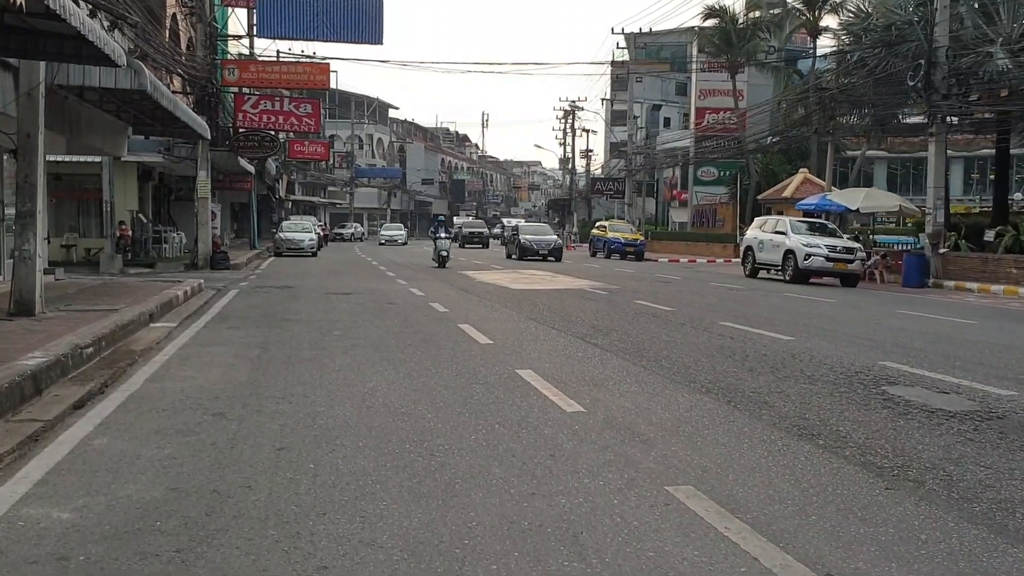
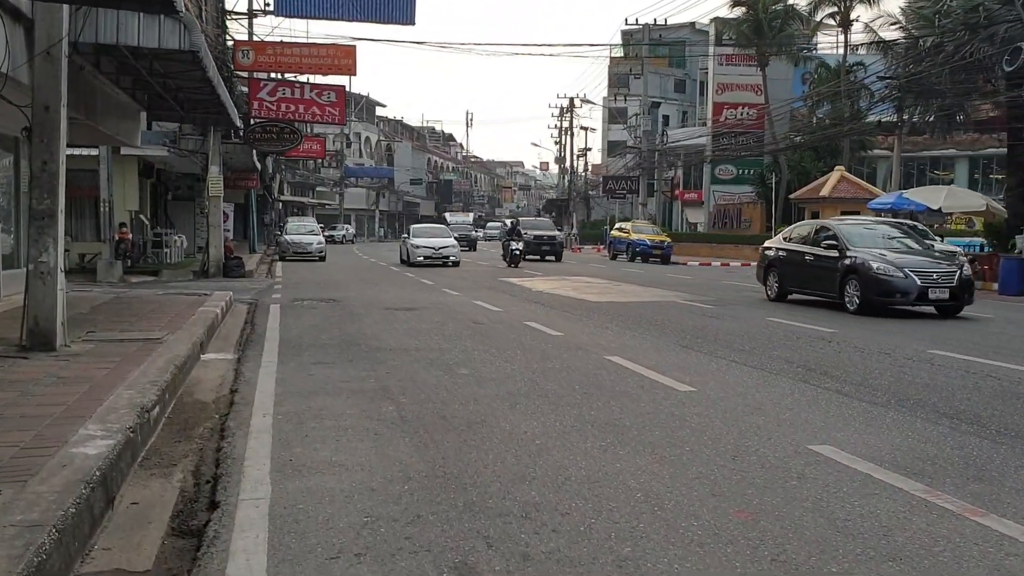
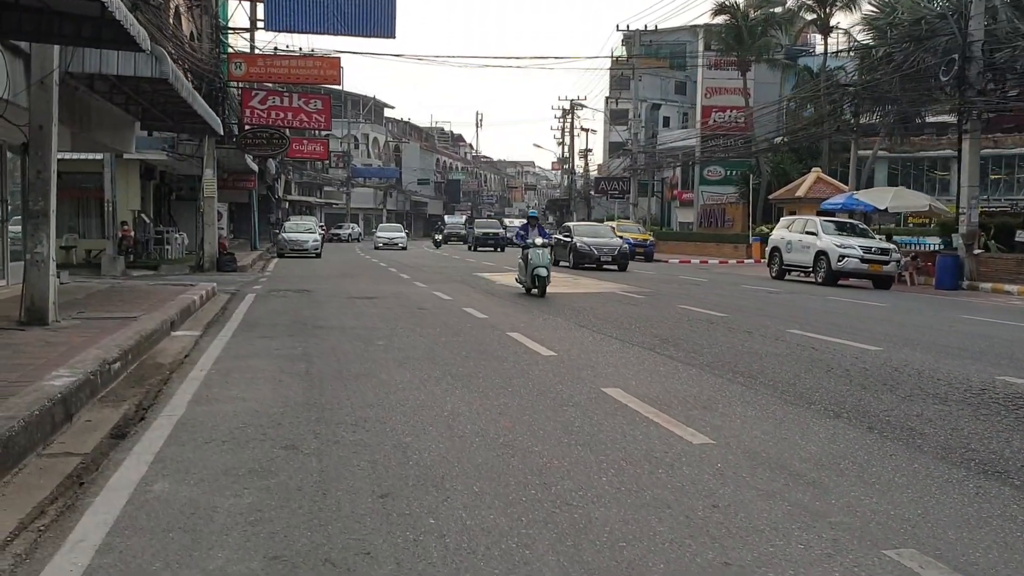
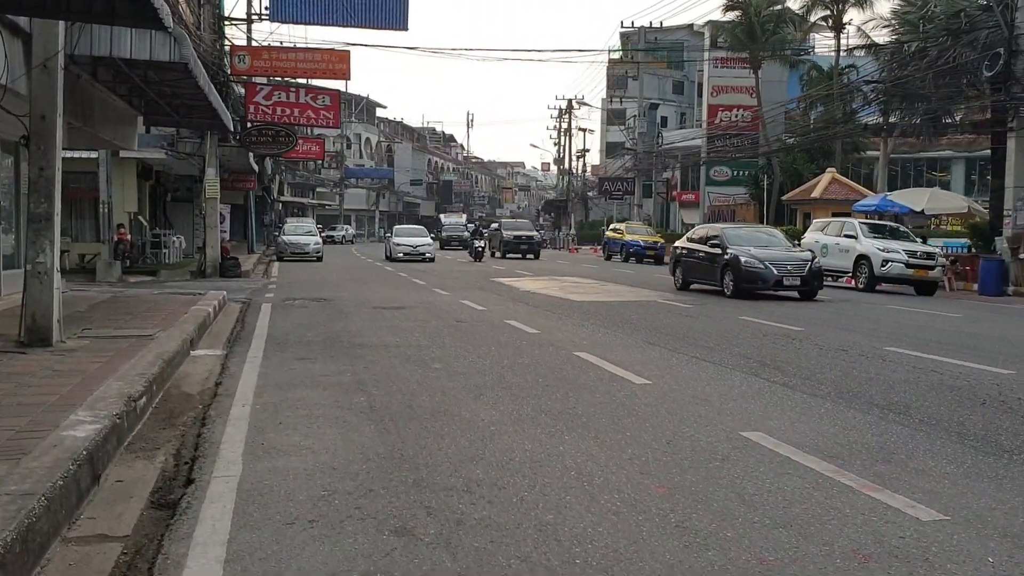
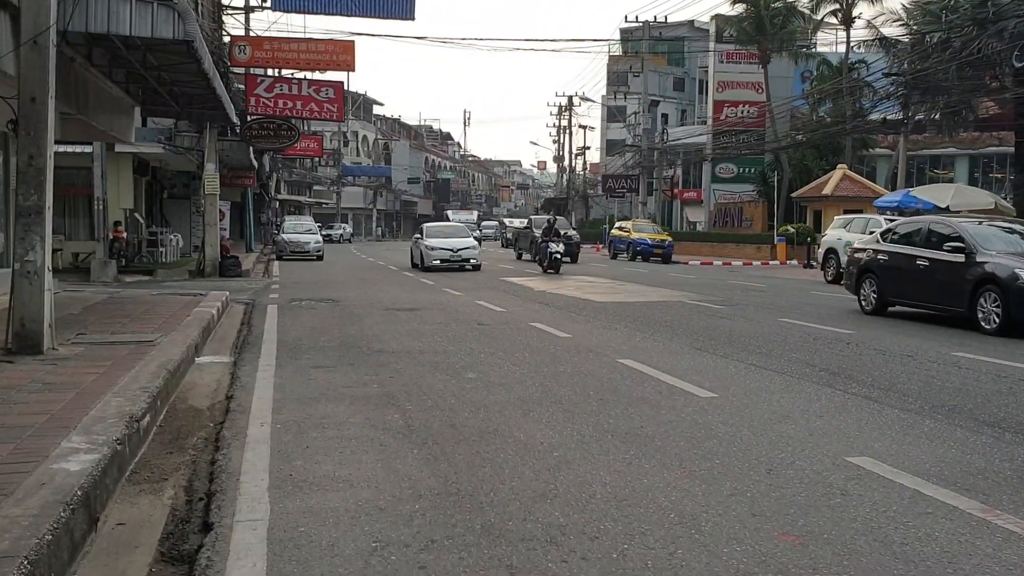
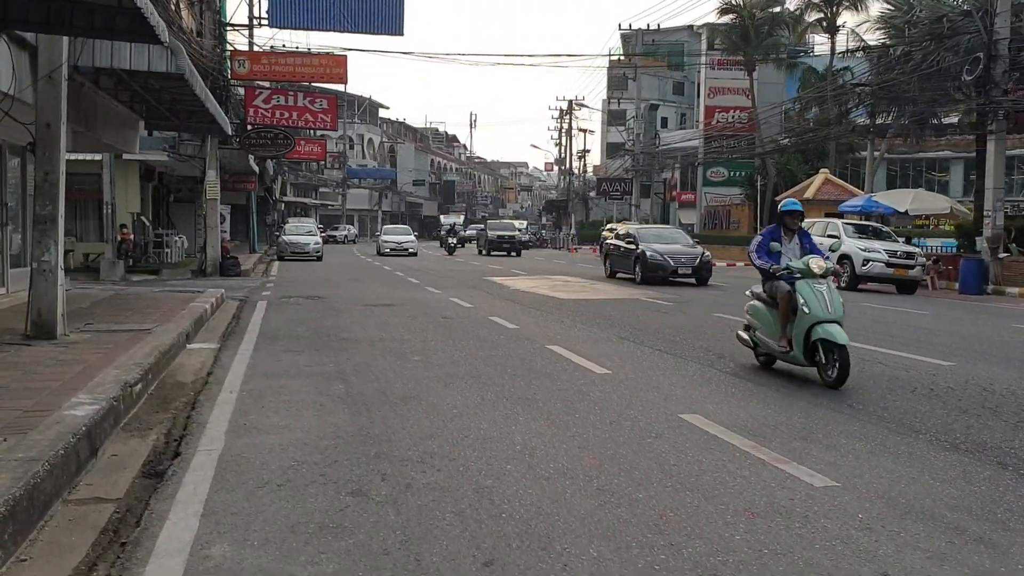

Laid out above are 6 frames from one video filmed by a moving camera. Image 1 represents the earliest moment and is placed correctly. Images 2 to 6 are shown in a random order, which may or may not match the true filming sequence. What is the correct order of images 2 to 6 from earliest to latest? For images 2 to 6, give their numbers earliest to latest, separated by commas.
3, 6, 4, 2, 5
